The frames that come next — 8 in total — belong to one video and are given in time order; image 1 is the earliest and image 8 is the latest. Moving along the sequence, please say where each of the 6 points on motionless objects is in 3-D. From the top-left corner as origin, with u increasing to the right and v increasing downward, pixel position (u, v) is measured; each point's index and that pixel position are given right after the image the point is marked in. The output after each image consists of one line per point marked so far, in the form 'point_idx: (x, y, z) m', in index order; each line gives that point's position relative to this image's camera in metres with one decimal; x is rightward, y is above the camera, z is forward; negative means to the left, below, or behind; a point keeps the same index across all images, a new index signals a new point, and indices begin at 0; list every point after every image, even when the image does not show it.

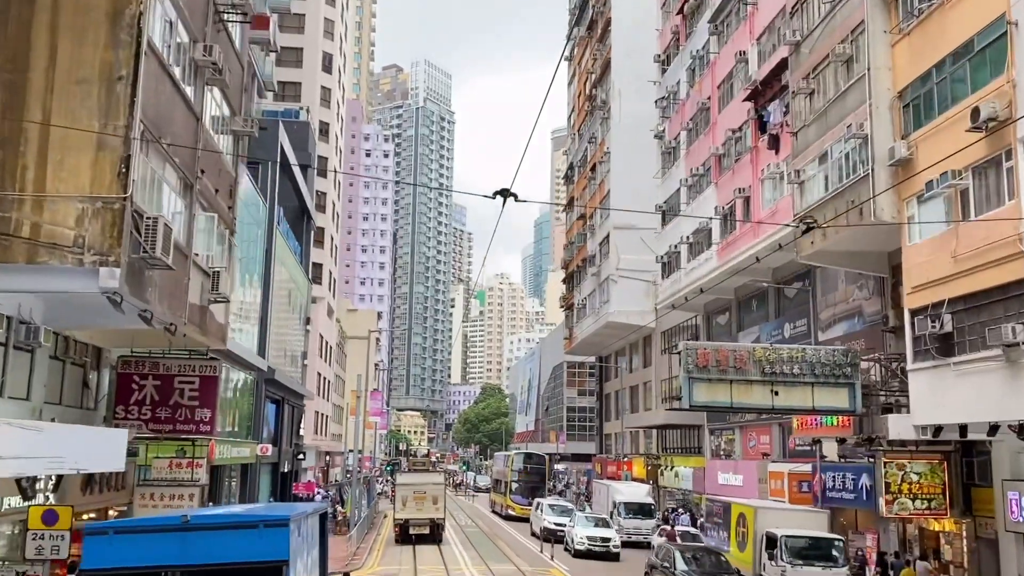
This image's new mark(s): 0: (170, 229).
0: (-4.8, +0.8, +12.6) m
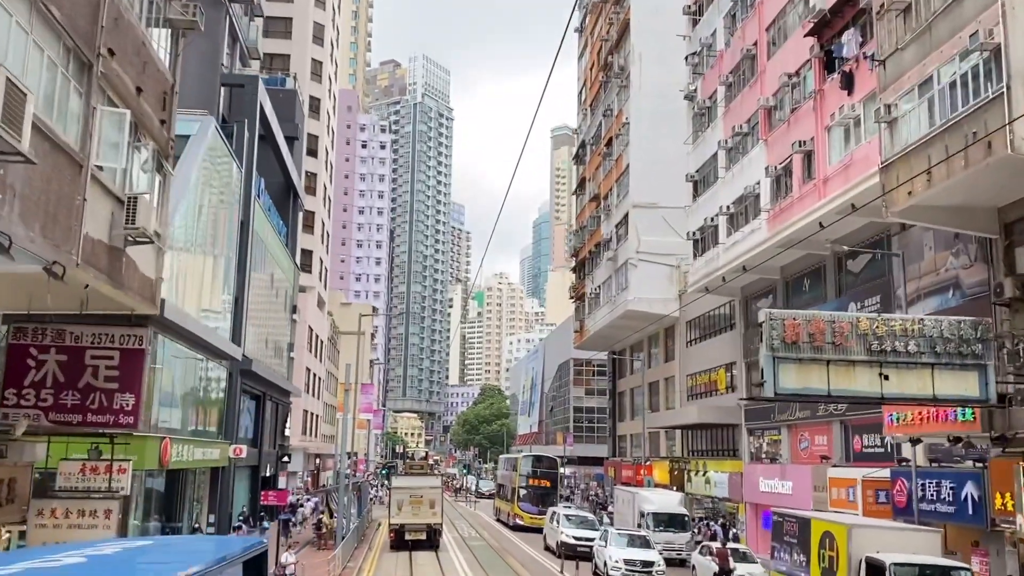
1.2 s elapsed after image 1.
0: (-4.3, +1.7, +7.9) m
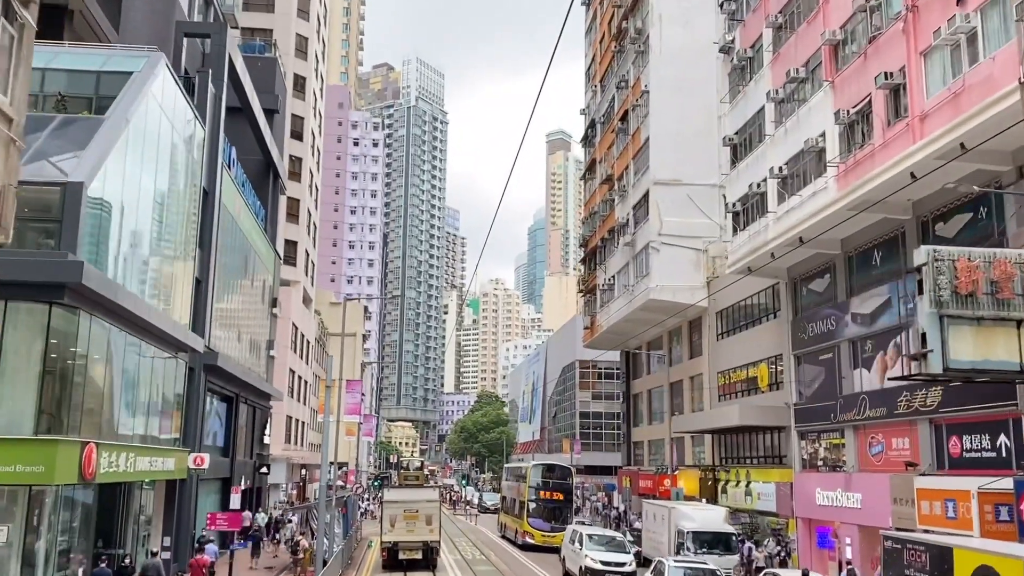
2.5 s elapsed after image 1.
0: (-3.8, +2.6, +3.1) m
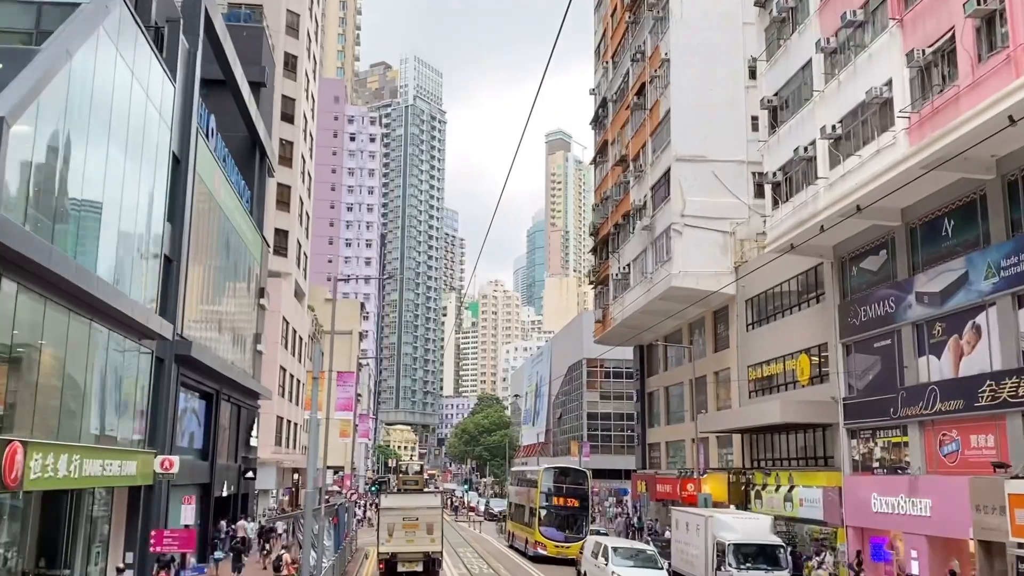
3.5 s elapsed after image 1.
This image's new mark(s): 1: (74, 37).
0: (-3.4, +3.2, -0.2) m
1: (-8.1, +4.7, +16.8) m
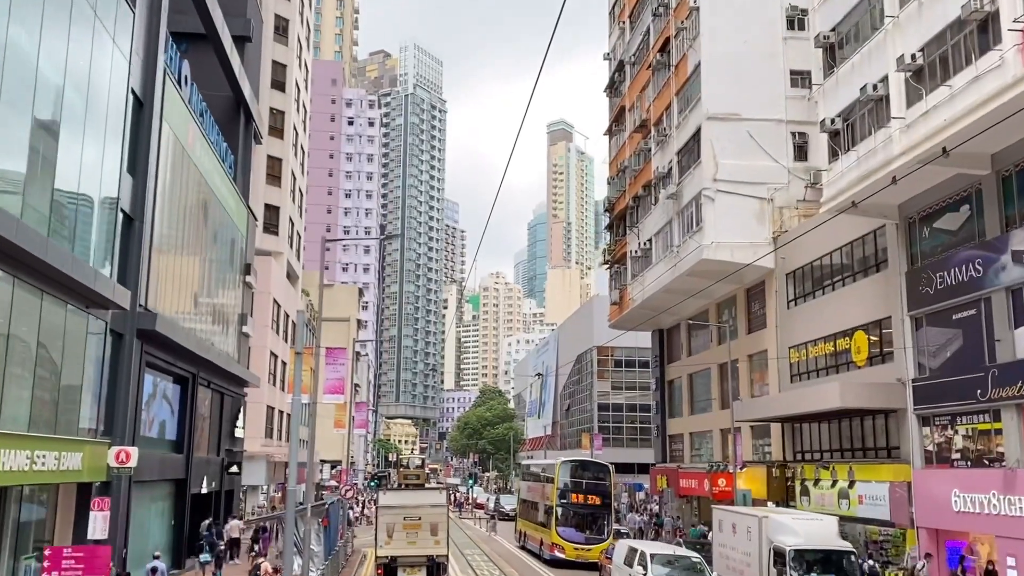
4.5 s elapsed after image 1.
0: (-2.9, +3.9, -3.7) m
1: (-7.7, +5.5, +13.3) m
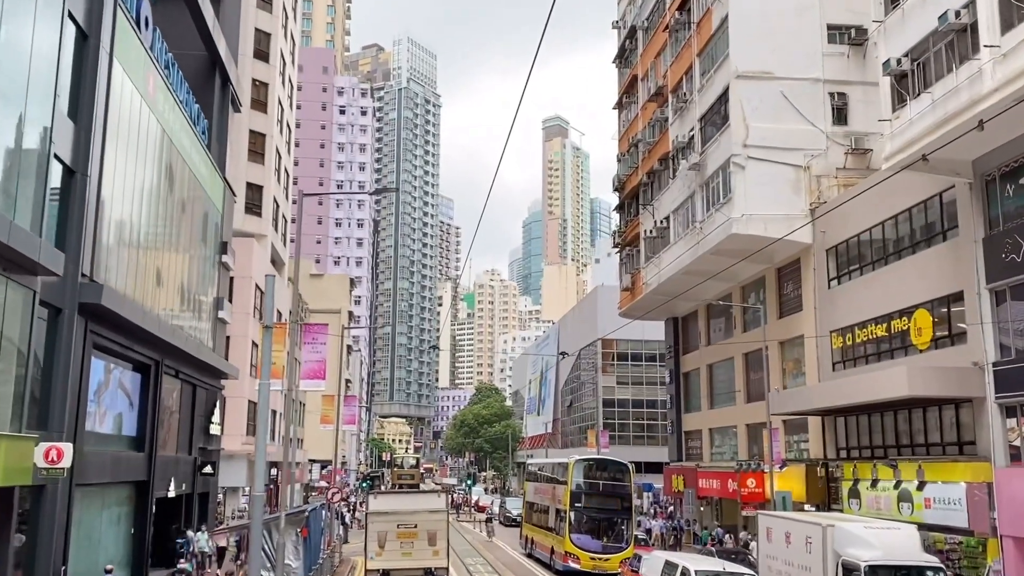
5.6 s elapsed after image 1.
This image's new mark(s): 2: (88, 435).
0: (-2.5, +4.6, -7.1) m
1: (-7.4, +6.1, +9.9) m
2: (-8.9, -3.1, +19.1) m
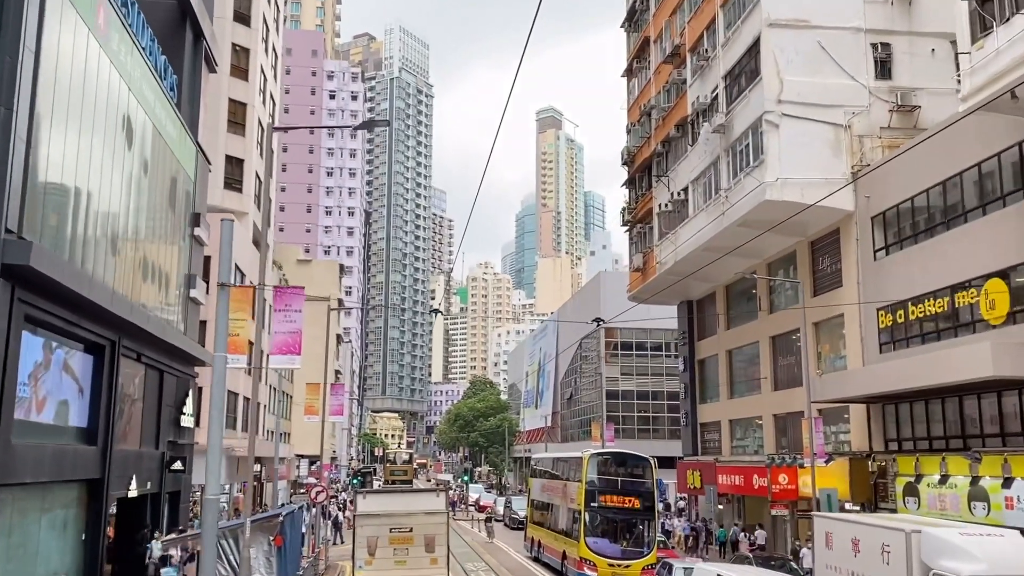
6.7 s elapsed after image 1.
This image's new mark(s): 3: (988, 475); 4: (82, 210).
0: (-2.1, +5.1, -10.1) m
1: (-7.1, +6.7, +6.8) m
2: (-8.7, -2.4, +16.0) m
3: (+9.5, -3.7, +18.4) m
4: (-8.7, +1.6, +18.3) m
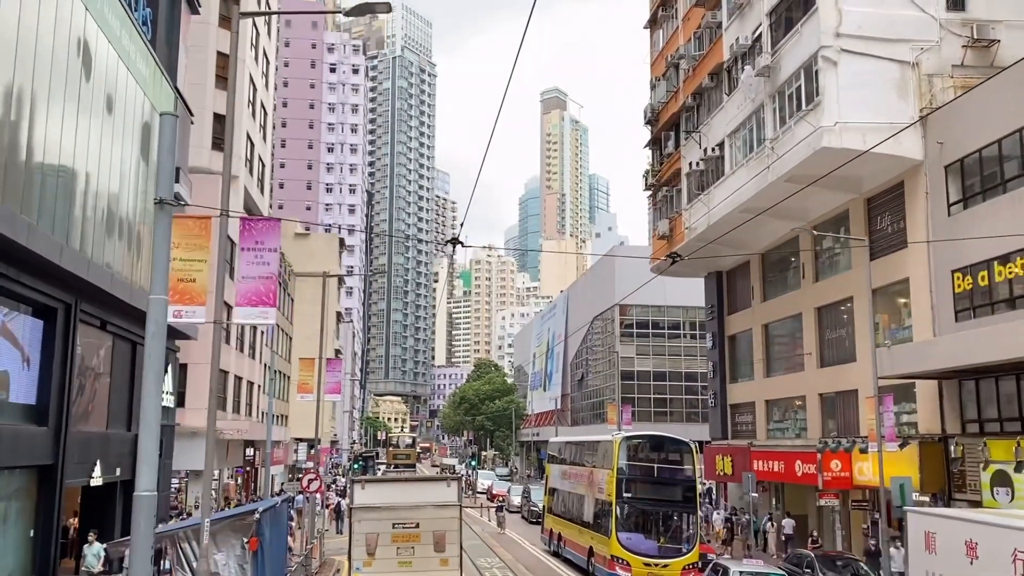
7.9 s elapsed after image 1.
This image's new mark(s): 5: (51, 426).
0: (-1.7, +5.5, -13.3) m
1: (-6.7, +7.4, +3.7) m
2: (-8.2, -1.6, +13.1) m
3: (+9.9, -2.9, +15.4) m
4: (-8.3, +2.4, +15.2) m
5: (-8.7, -2.6, +17.2) m
